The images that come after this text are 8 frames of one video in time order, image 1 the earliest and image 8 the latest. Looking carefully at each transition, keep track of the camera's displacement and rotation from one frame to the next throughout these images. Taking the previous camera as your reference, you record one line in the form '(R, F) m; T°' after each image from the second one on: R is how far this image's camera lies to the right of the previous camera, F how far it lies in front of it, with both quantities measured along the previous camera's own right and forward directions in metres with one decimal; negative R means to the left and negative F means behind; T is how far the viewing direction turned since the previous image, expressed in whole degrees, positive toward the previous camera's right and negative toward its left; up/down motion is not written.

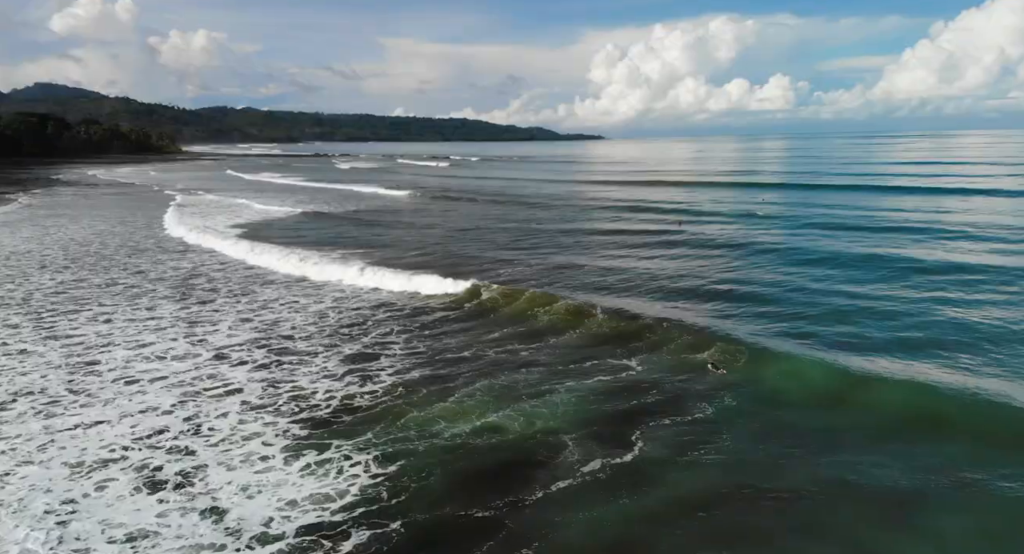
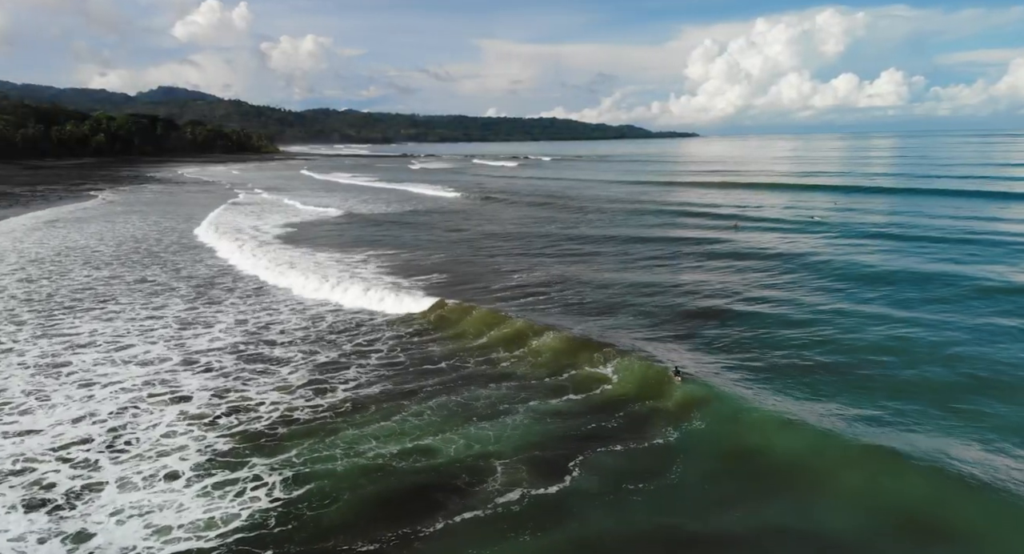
(+1.4, +0.6) m; -6°
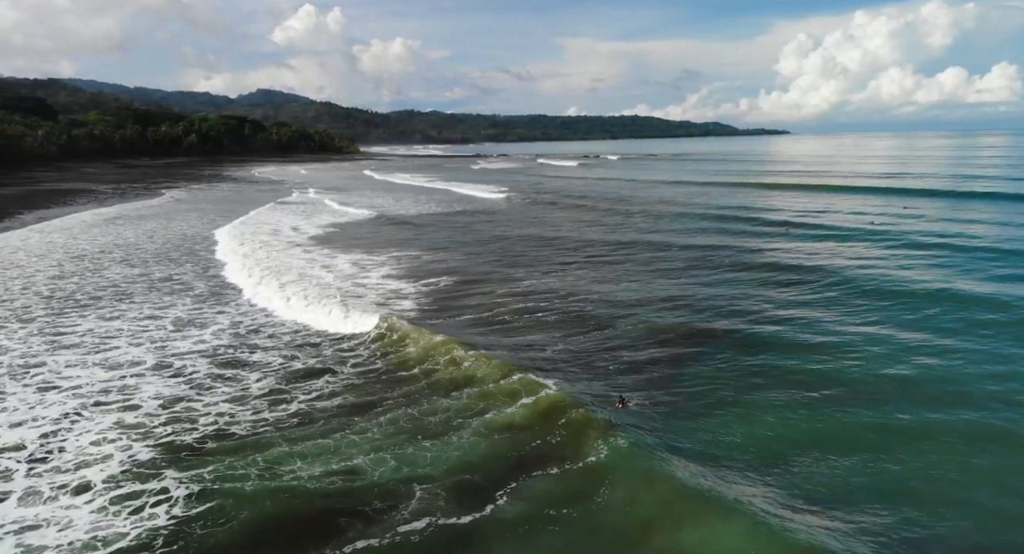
(+1.3, +0.5) m; -5°
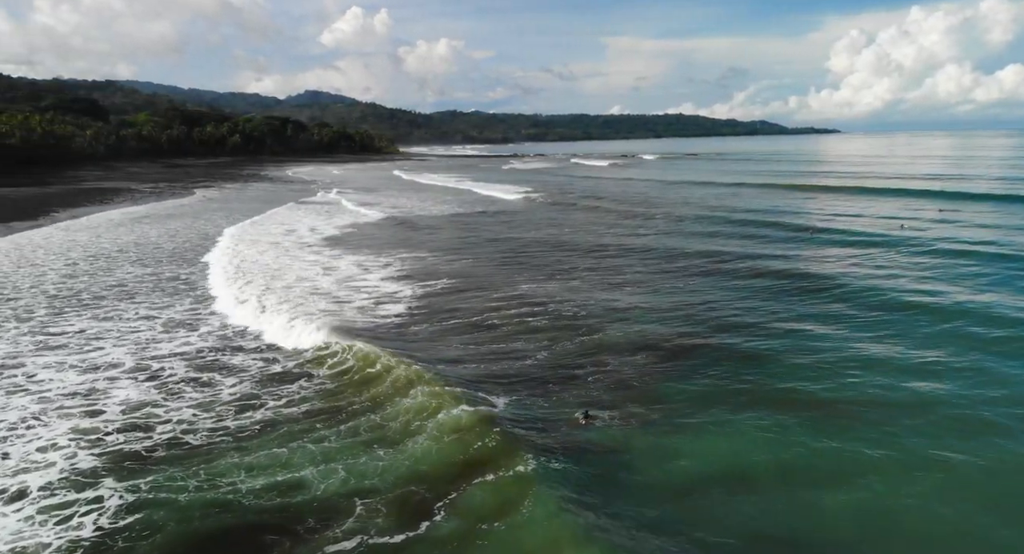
(+0.8, +0.3) m; -3°
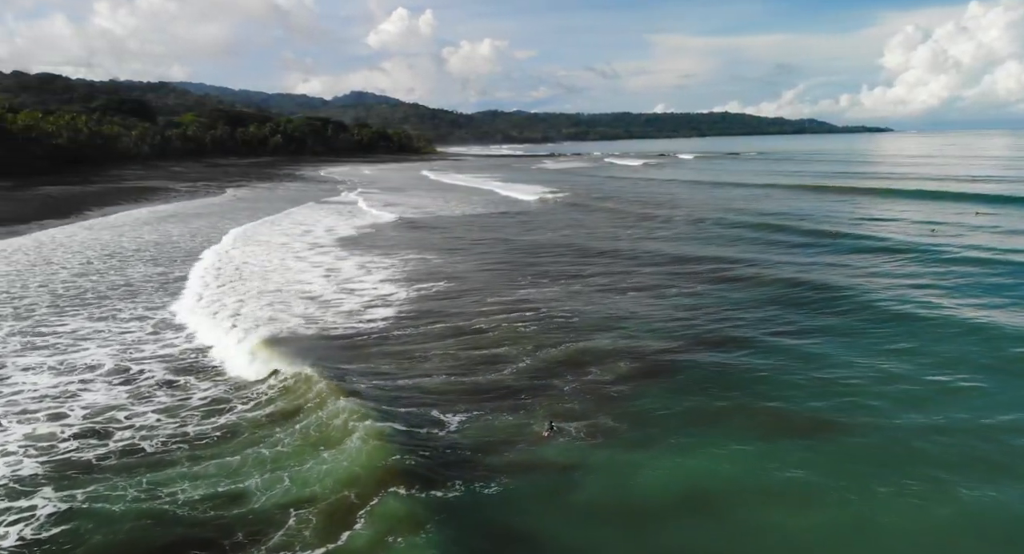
(+0.8, +0.3) m; -3°
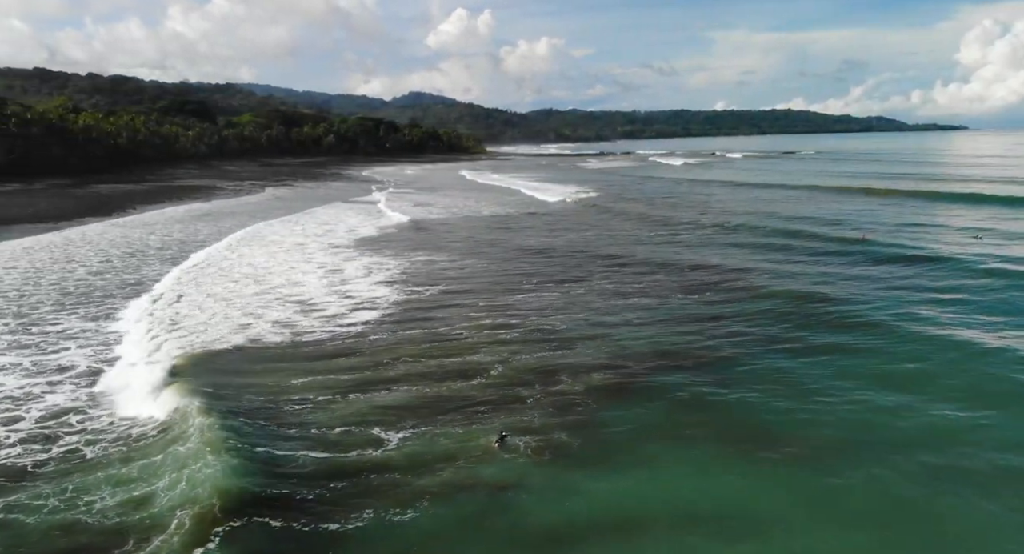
(+1.1, +0.4) m; -4°
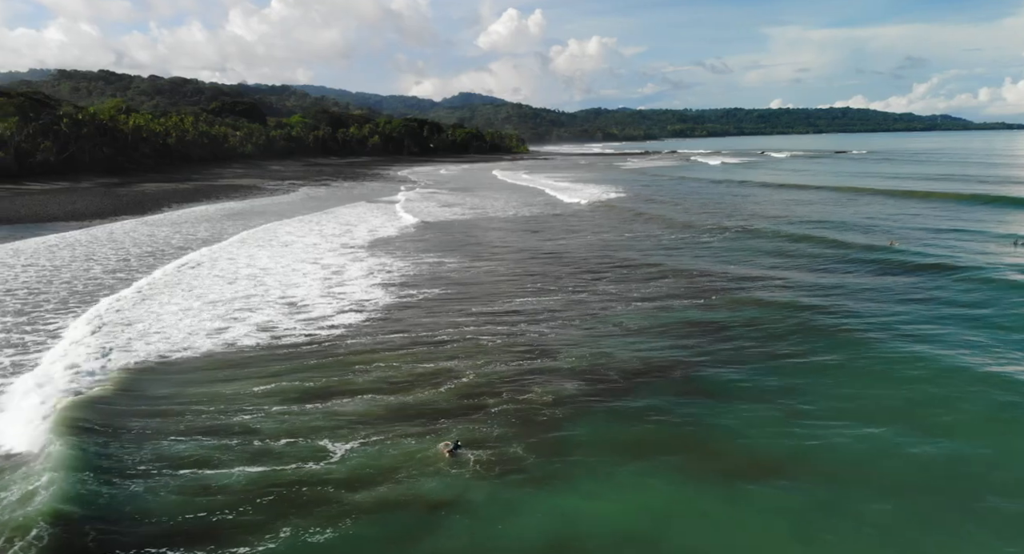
(+0.9, +0.4) m; -3°
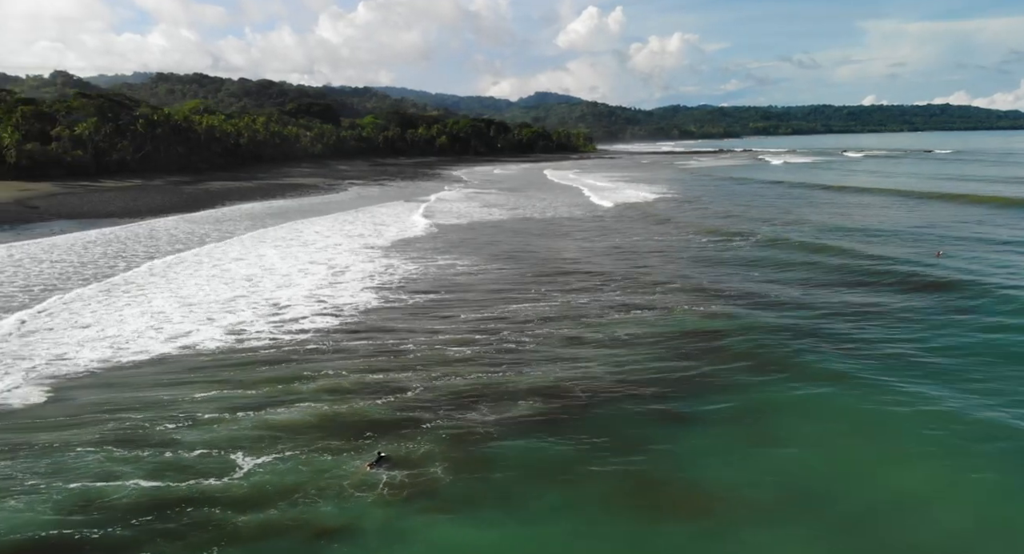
(+1.4, +0.6) m; -5°
